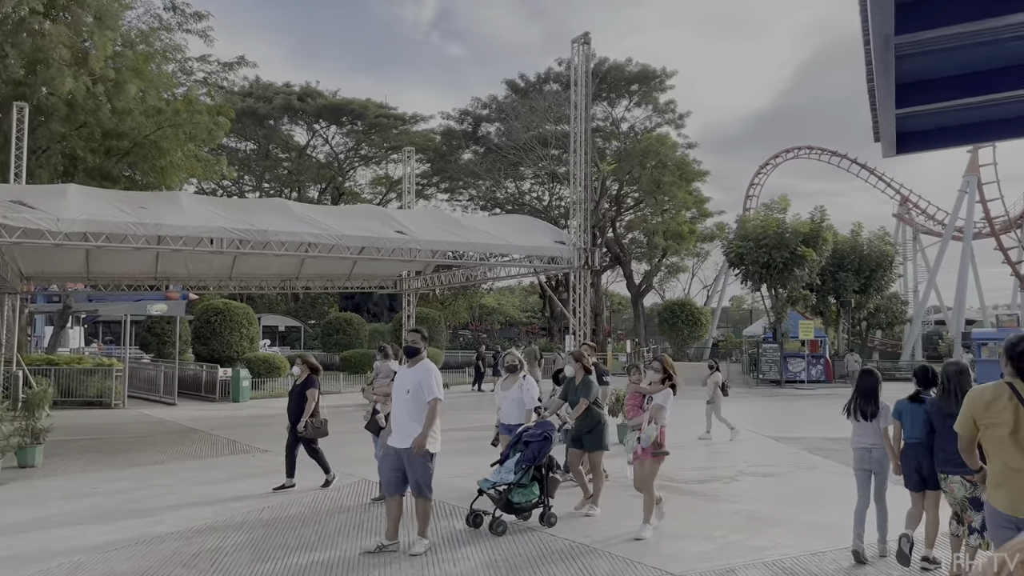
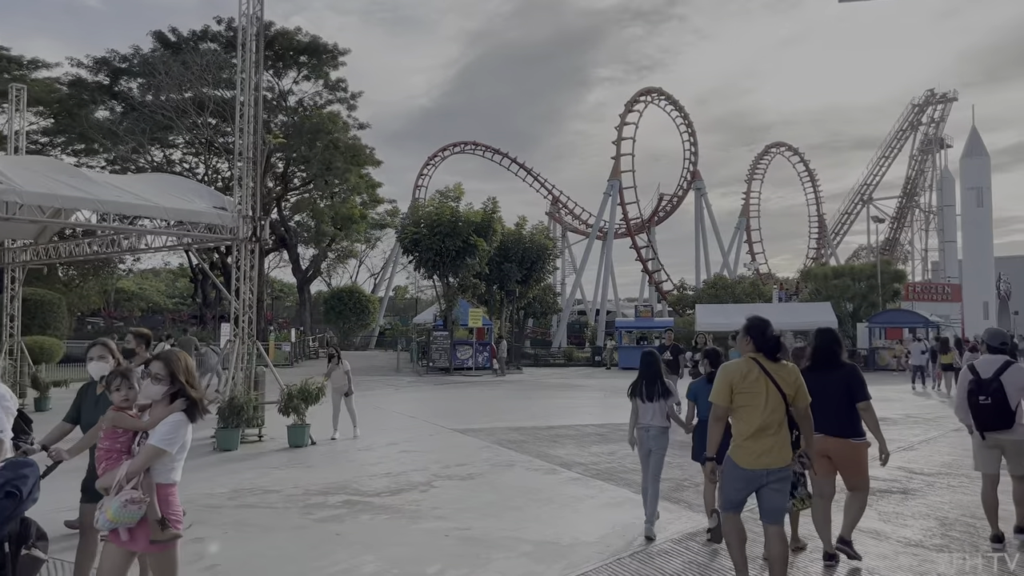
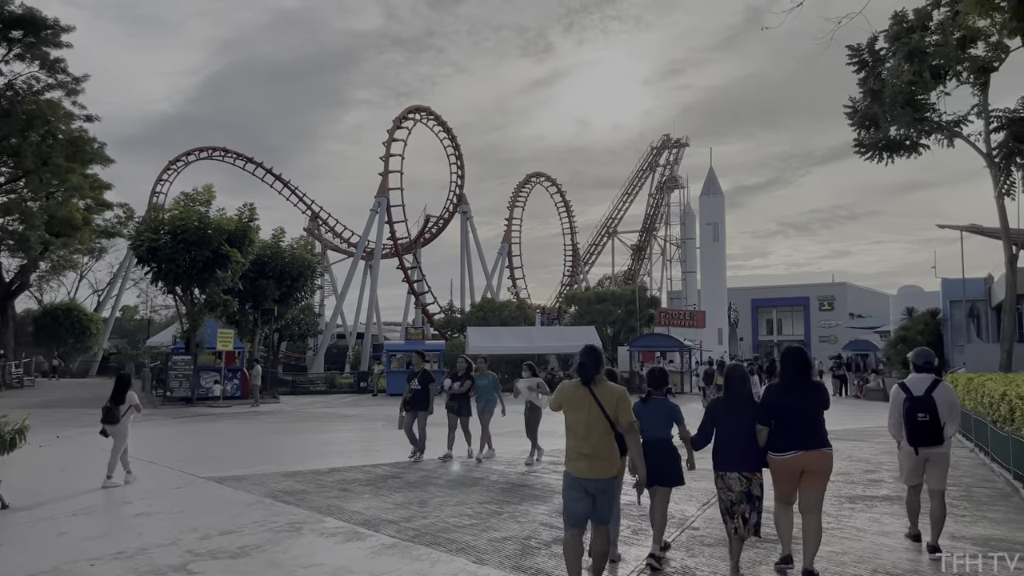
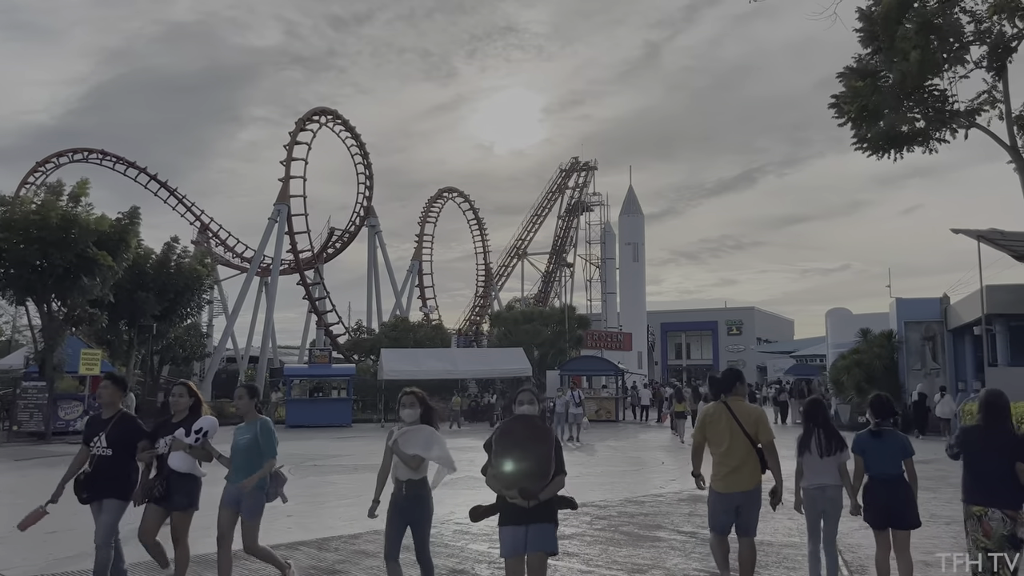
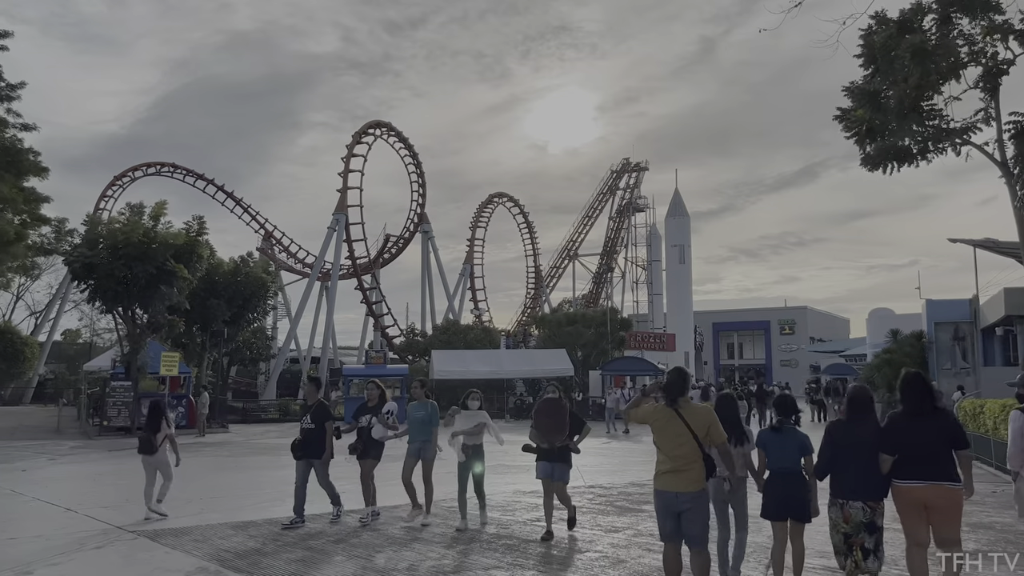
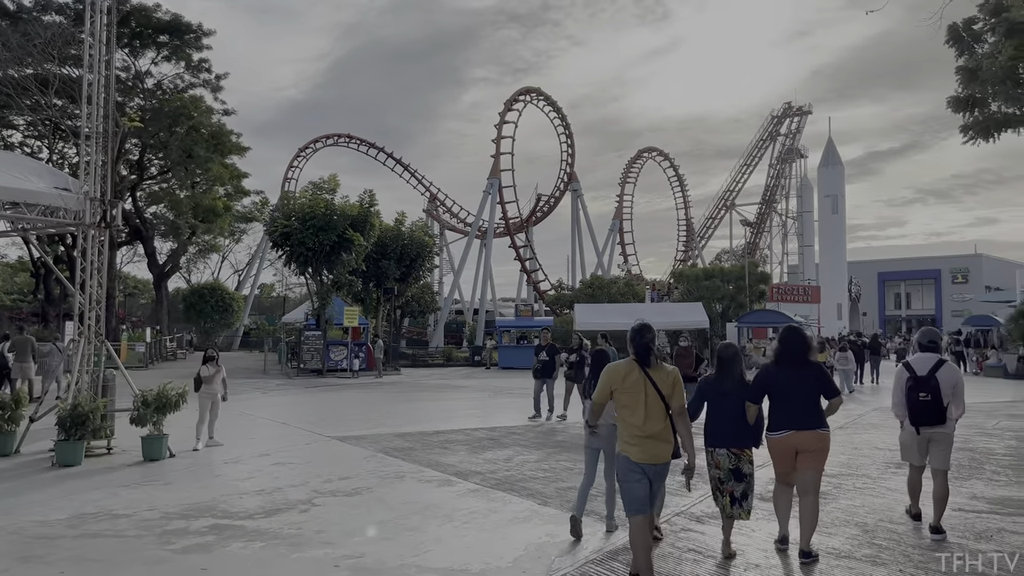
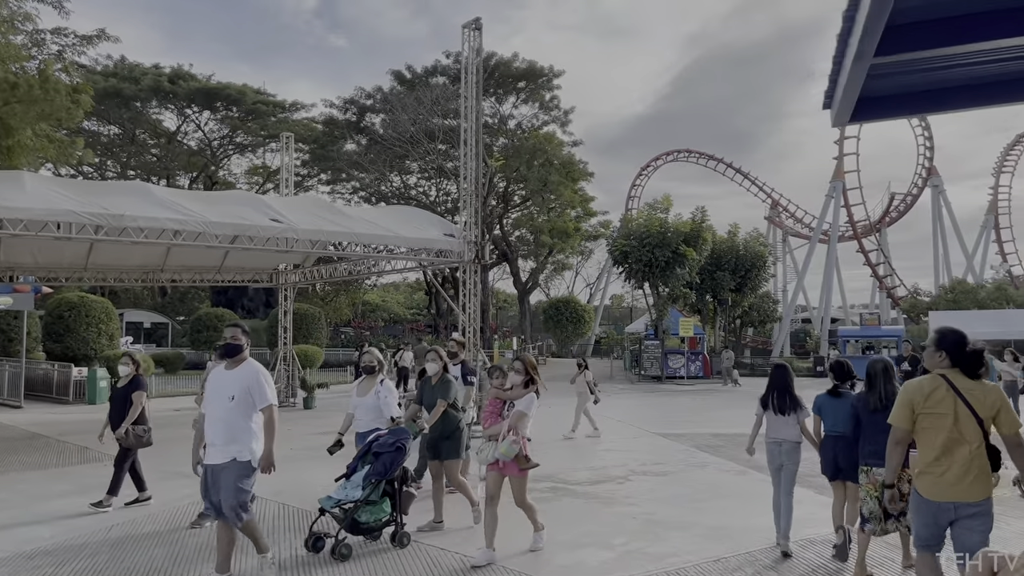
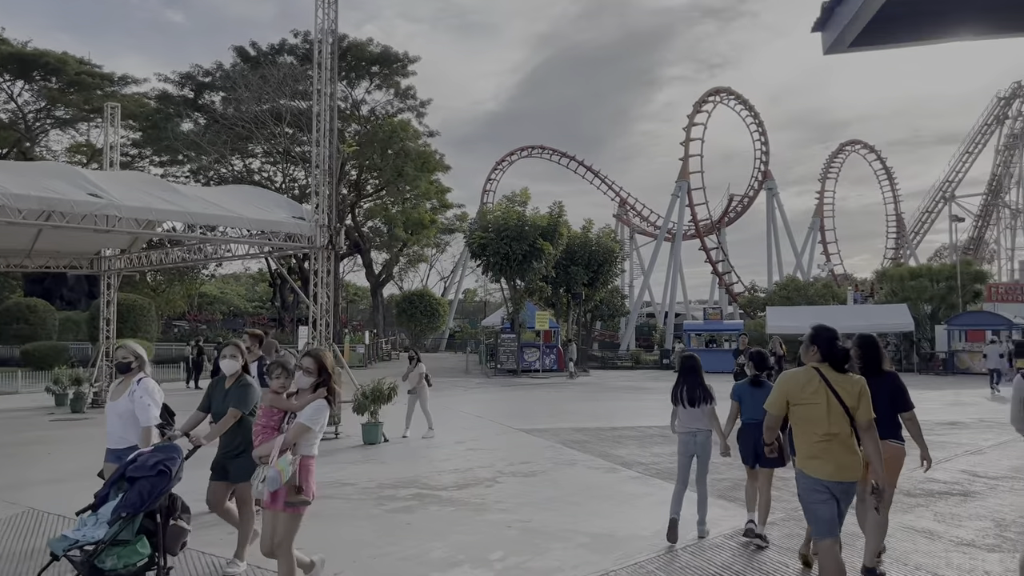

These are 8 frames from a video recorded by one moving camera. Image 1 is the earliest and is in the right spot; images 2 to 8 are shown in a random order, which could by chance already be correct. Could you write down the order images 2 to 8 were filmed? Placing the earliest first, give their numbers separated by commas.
7, 8, 2, 6, 3, 5, 4
